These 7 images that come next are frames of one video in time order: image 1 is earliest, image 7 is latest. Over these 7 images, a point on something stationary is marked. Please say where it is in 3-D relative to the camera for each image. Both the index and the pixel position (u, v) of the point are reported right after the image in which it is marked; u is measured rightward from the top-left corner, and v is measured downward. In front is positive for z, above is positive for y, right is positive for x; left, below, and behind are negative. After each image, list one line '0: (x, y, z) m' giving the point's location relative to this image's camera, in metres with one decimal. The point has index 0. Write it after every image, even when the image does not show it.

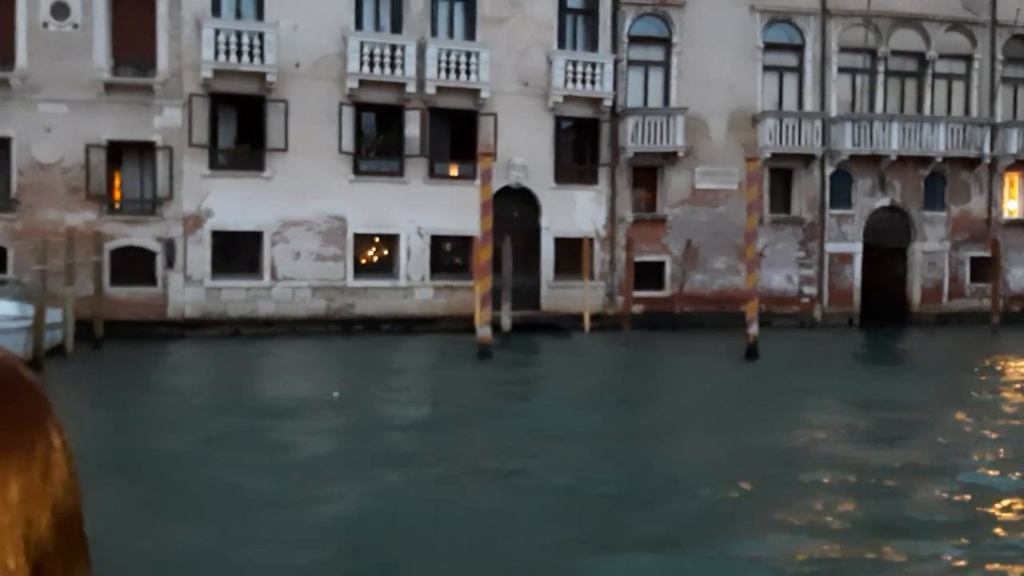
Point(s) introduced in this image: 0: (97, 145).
0: (-7.3, +2.5, +17.9) m
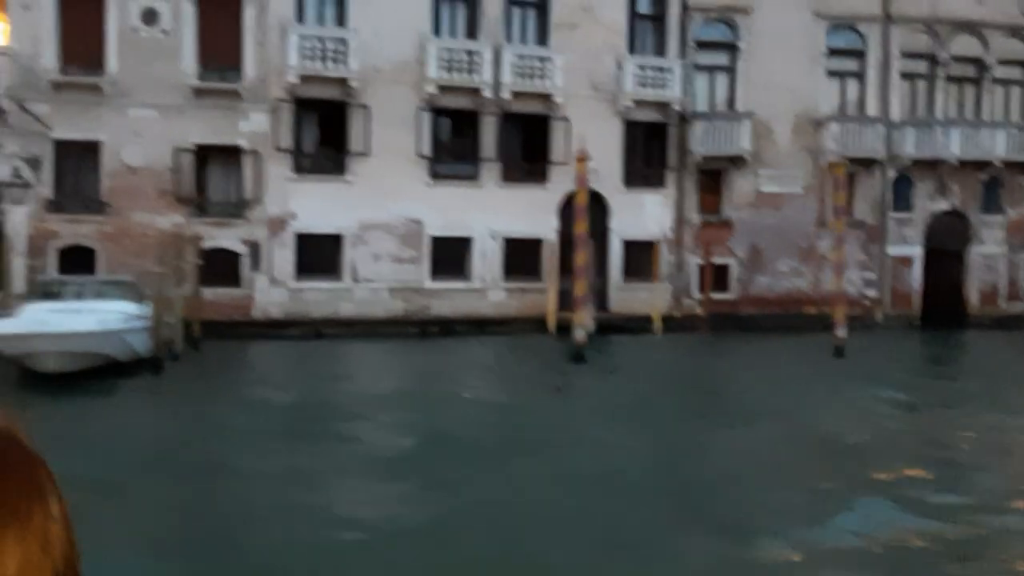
0: (-5.8, +2.5, +18.3) m
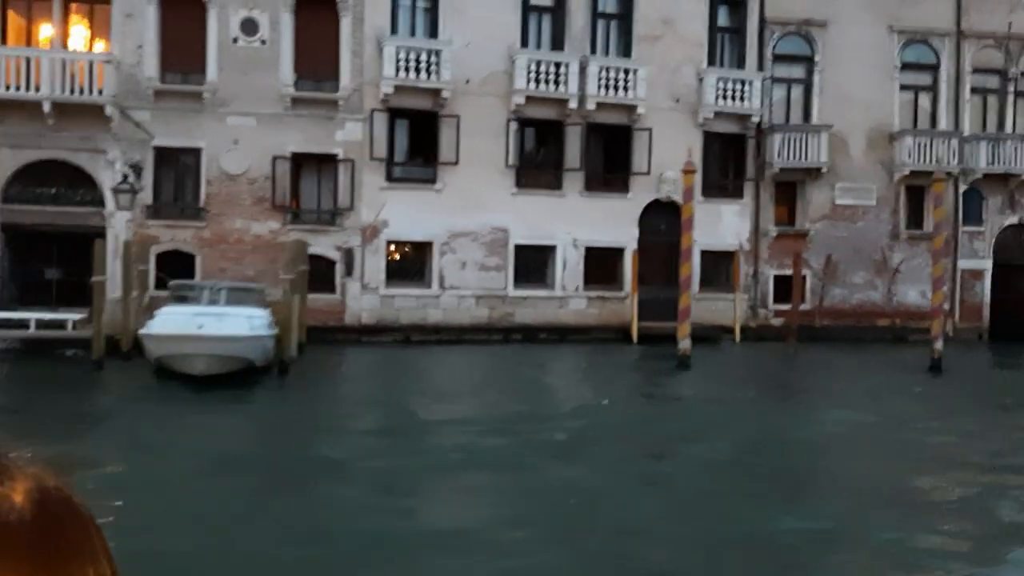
0: (-4.2, +2.4, +18.6) m
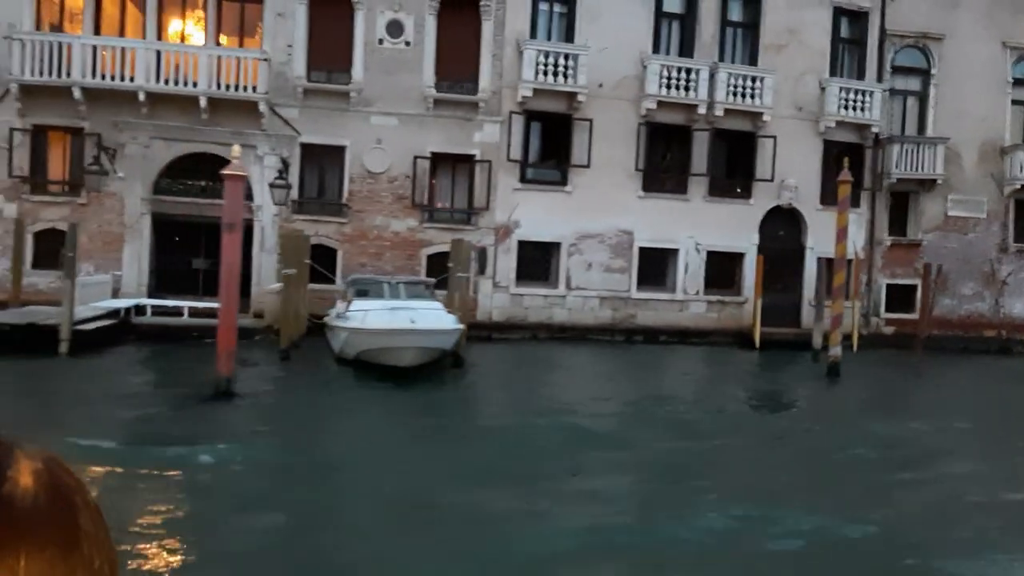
0: (-1.7, +2.5, +19.1) m
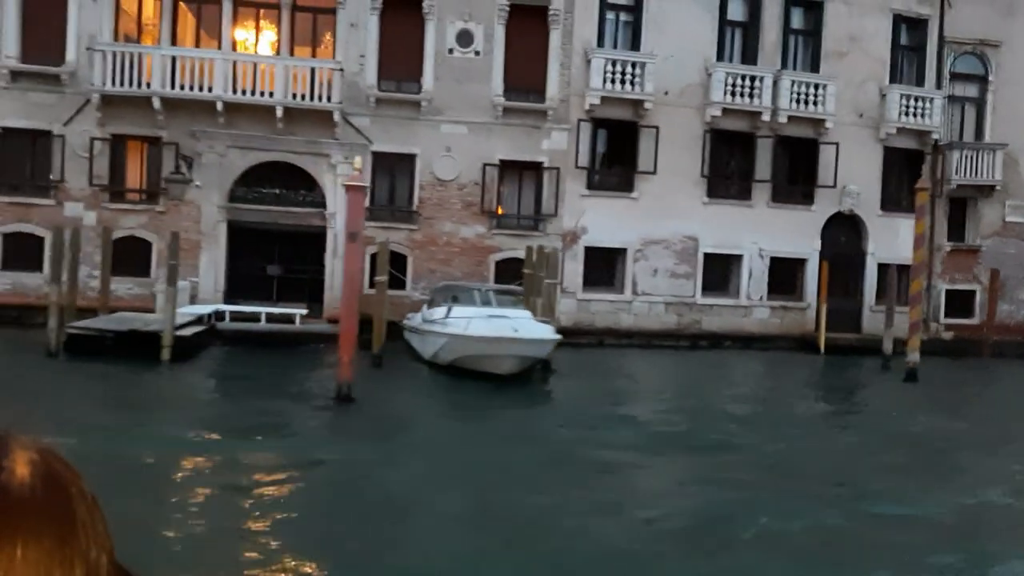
0: (-0.4, +2.4, +19.3) m
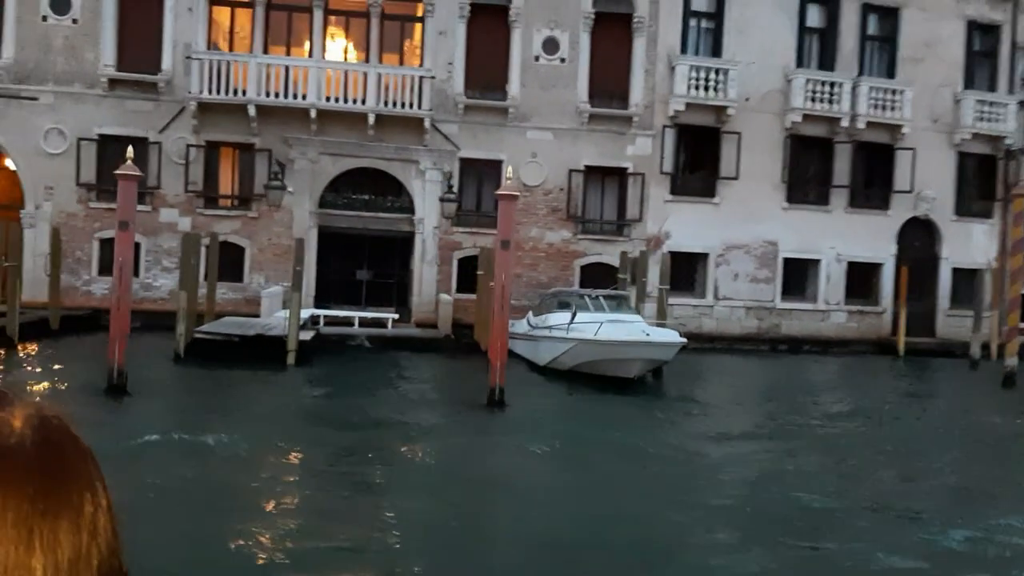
0: (+1.3, +2.3, +19.5) m
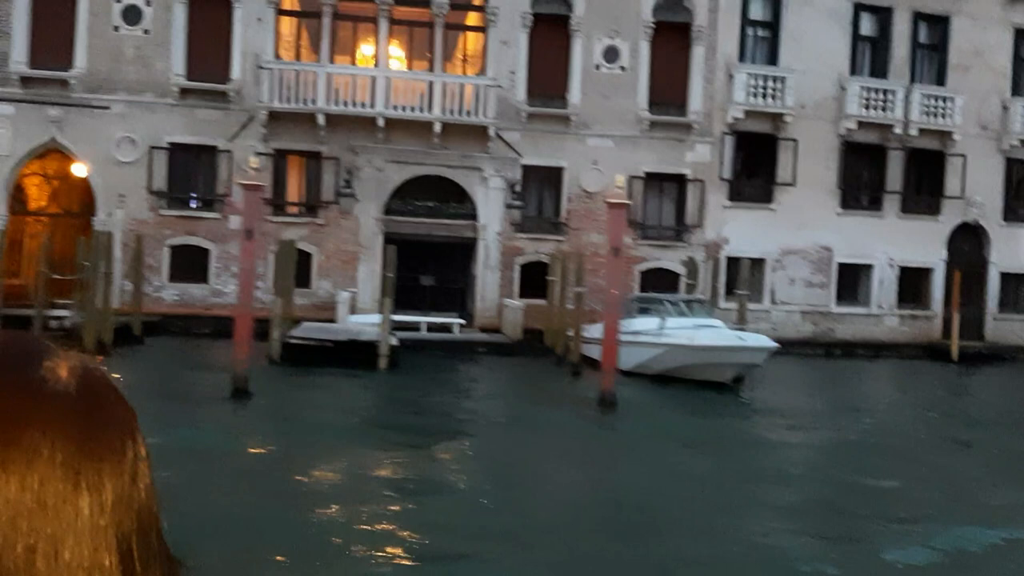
0: (+2.4, +2.2, +19.8) m
